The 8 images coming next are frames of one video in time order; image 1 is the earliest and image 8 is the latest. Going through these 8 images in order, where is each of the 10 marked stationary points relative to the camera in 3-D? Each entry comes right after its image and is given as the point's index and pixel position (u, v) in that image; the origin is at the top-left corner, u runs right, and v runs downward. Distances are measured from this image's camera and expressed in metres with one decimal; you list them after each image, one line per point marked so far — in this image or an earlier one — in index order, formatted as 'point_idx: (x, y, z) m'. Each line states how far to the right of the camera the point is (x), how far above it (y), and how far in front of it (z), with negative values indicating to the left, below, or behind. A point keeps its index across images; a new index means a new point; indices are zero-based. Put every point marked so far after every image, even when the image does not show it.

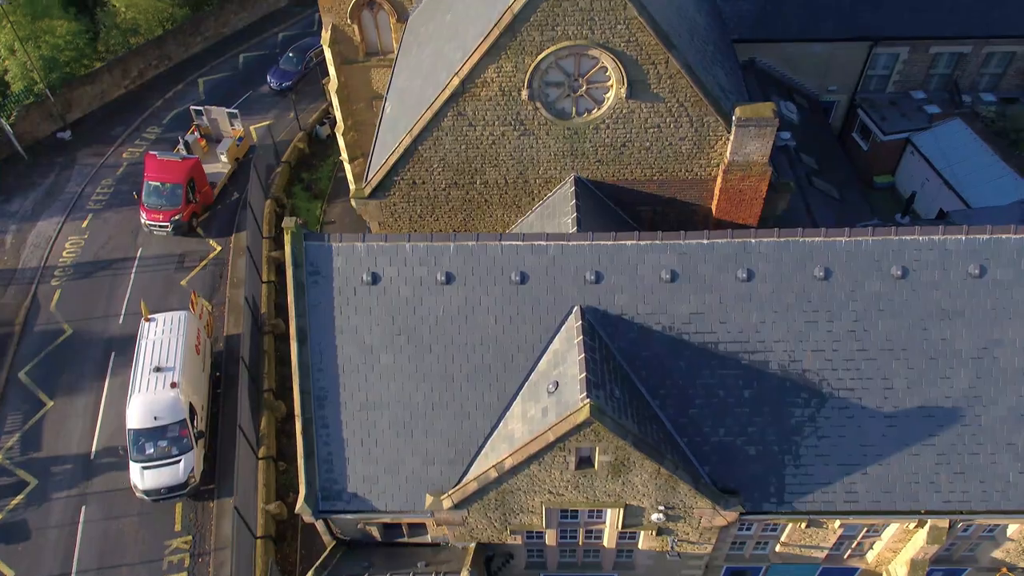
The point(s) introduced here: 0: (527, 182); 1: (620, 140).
0: (+0.3, +2.3, +15.8) m
1: (+2.2, +3.0, +15.0) m
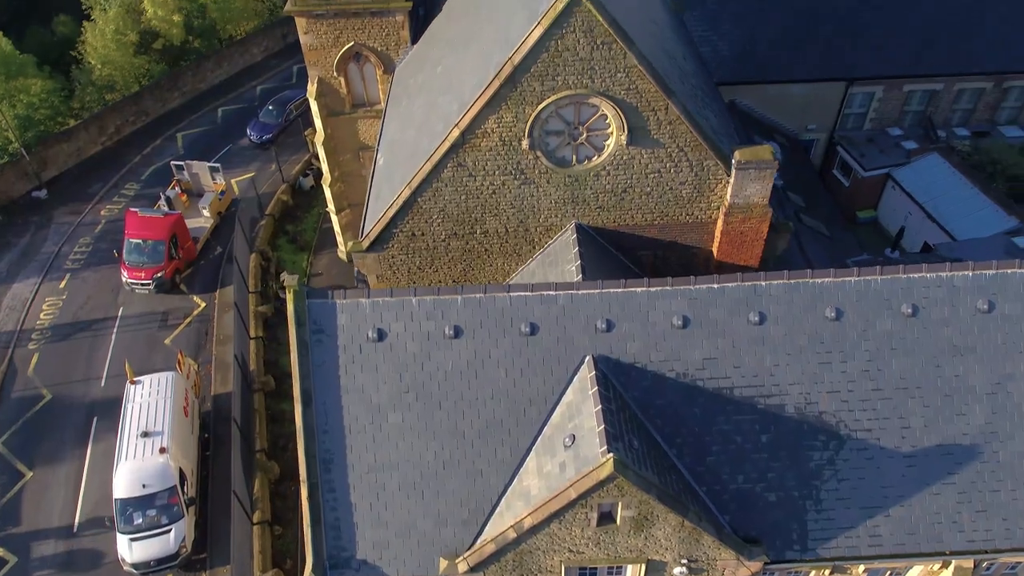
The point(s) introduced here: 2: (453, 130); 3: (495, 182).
0: (+0.3, +1.2, +15.7) m
1: (+2.2, +2.1, +14.9) m
2: (-1.1, +3.0, +14.0) m
3: (-0.4, +2.2, +14.8) m
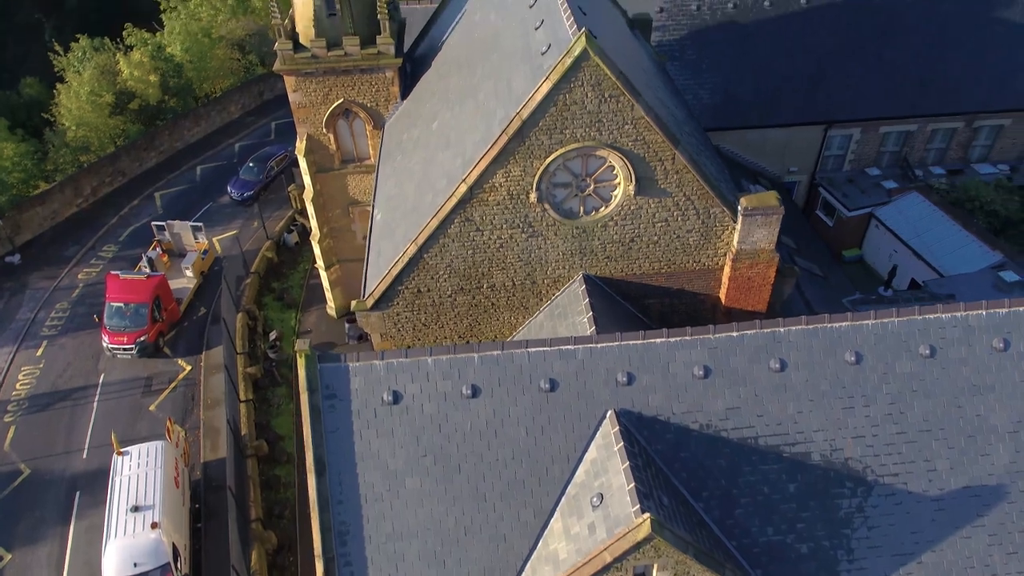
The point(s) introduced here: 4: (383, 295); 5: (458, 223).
0: (+0.5, +0.1, +15.5) m
1: (+2.4, +1.1, +14.9) m
2: (-1.0, +2.0, +13.9) m
3: (-0.2, +1.1, +14.7) m
4: (-2.7, -0.1, +15.3) m
5: (-1.1, +1.3, +14.4) m
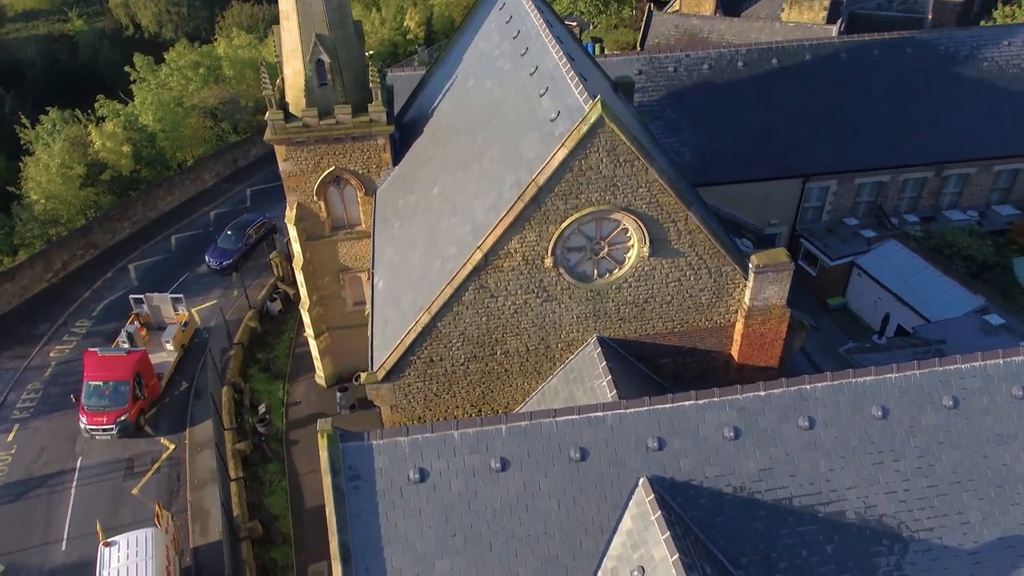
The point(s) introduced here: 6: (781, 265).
0: (+0.8, -1.3, +15.3) m
1: (+2.6, -0.2, +14.8) m
2: (-0.7, +0.7, +13.7) m
3: (+0.1, -0.3, +14.5) m
4: (-2.4, -1.6, +14.9) m
5: (-0.8, 0.0, +14.2) m
6: (+5.3, +0.5, +14.4) m
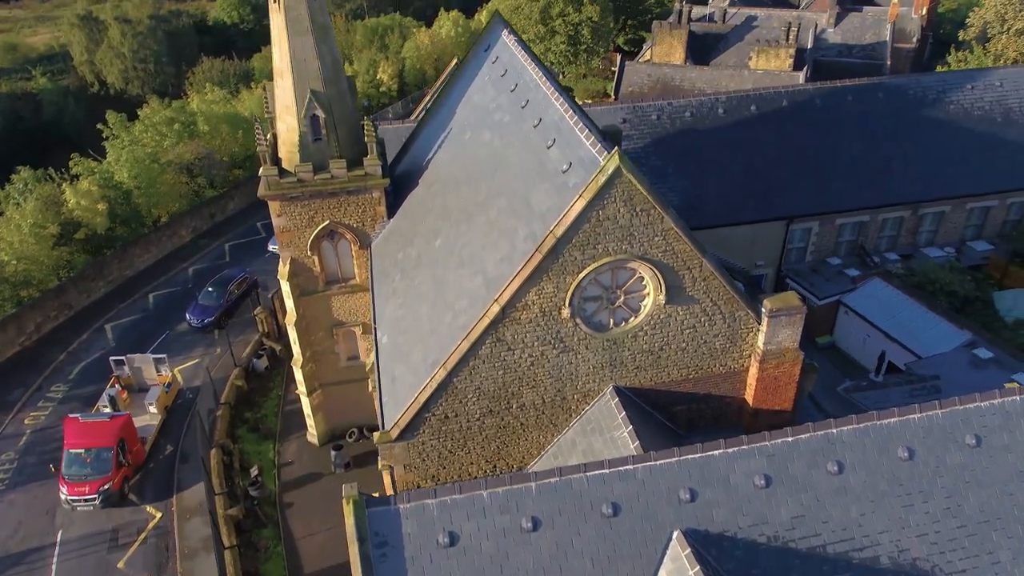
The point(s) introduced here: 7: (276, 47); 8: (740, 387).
0: (+1.1, -2.3, +15.1) m
1: (+2.9, -1.1, +14.8) m
2: (-0.3, -0.3, +13.6) m
3: (+0.4, -1.3, +14.3) m
4: (-2.0, -2.7, +14.5) m
5: (-0.4, -1.1, +14.0) m
6: (+5.6, -0.4, +14.4) m
7: (-6.4, +6.5, +19.7) m
8: (+5.0, -2.2, +15.8) m
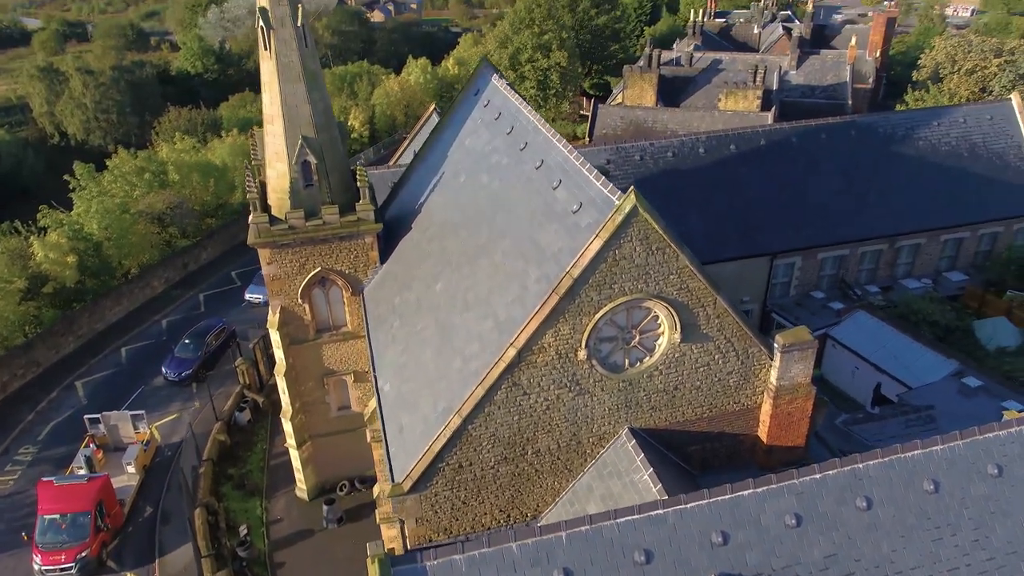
0: (+1.4, -3.1, +14.7) m
1: (+3.2, -1.9, +14.6) m
2: (0.0, -1.1, +13.3) m
3: (+0.7, -2.1, +14.0) m
4: (-1.7, -3.6, +14.0) m
5: (-0.1, -1.9, +13.7) m
6: (+5.8, -1.1, +14.4) m
7: (-6.6, +5.2, +19.4) m
8: (+5.2, -2.9, +15.7) m
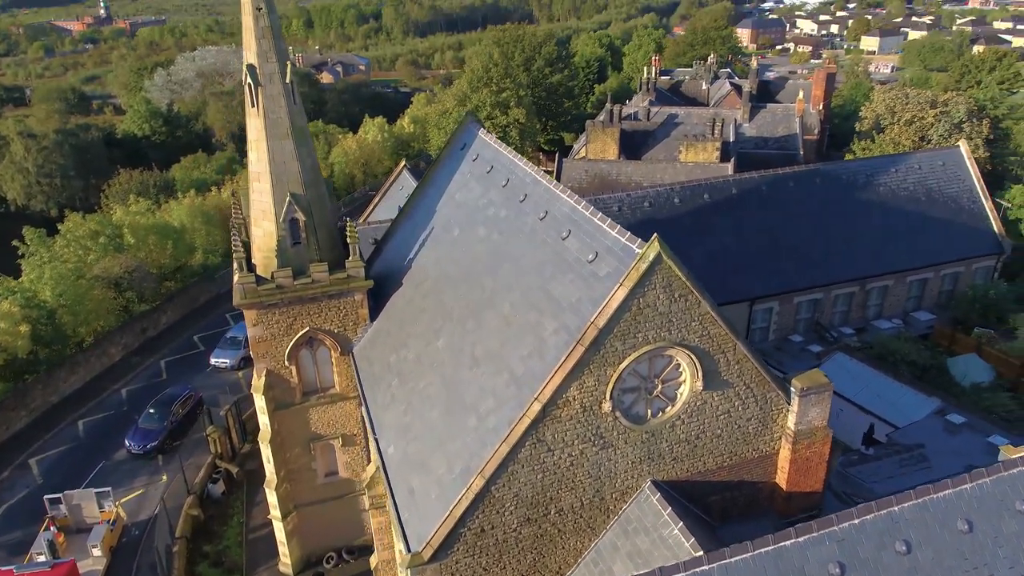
0: (+1.8, -4.1, +14.2) m
1: (+3.6, -2.9, +14.3) m
2: (+0.4, -2.1, +12.8) m
3: (+1.1, -3.0, +13.5) m
4: (-1.2, -4.6, +13.2) m
5: (+0.3, -2.9, +13.2) m
6: (+6.2, -1.9, +14.4) m
7: (-6.8, +3.6, +19.0) m
8: (+5.5, -3.9, +15.5) m
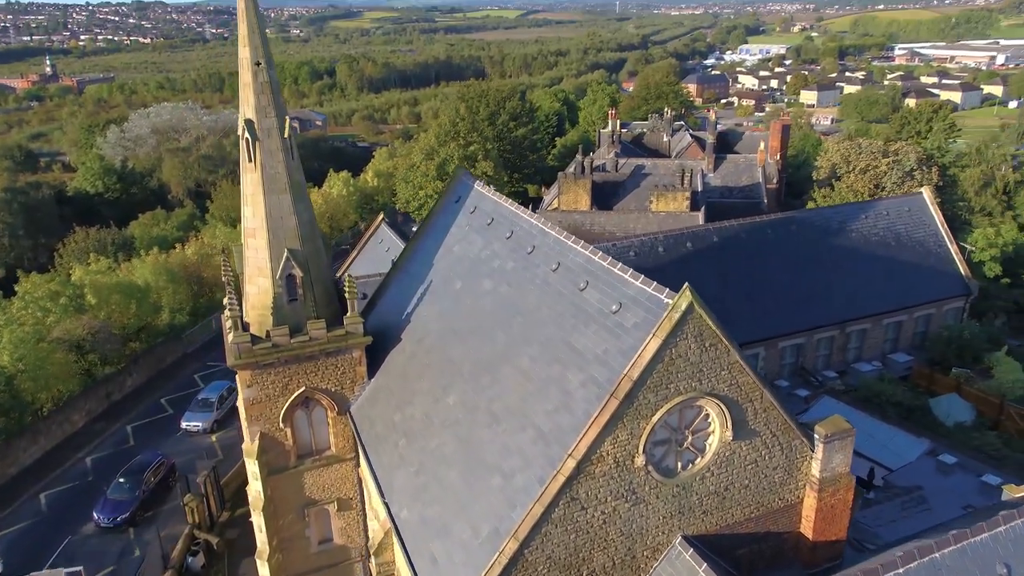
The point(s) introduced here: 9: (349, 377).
0: (+2.3, -5.1, +13.8) m
1: (+4.1, -3.8, +14.0) m
2: (+1.0, -3.0, +12.5) m
3: (+1.7, -4.0, +13.1) m
4: (-0.6, -5.6, +12.5) m
5: (+0.9, -3.8, +12.7) m
6: (+6.6, -2.8, +14.4) m
7: (-6.7, +2.1, +18.5) m
8: (+5.9, -4.9, +15.3) m
9: (-4.5, -2.5, +20.0) m
